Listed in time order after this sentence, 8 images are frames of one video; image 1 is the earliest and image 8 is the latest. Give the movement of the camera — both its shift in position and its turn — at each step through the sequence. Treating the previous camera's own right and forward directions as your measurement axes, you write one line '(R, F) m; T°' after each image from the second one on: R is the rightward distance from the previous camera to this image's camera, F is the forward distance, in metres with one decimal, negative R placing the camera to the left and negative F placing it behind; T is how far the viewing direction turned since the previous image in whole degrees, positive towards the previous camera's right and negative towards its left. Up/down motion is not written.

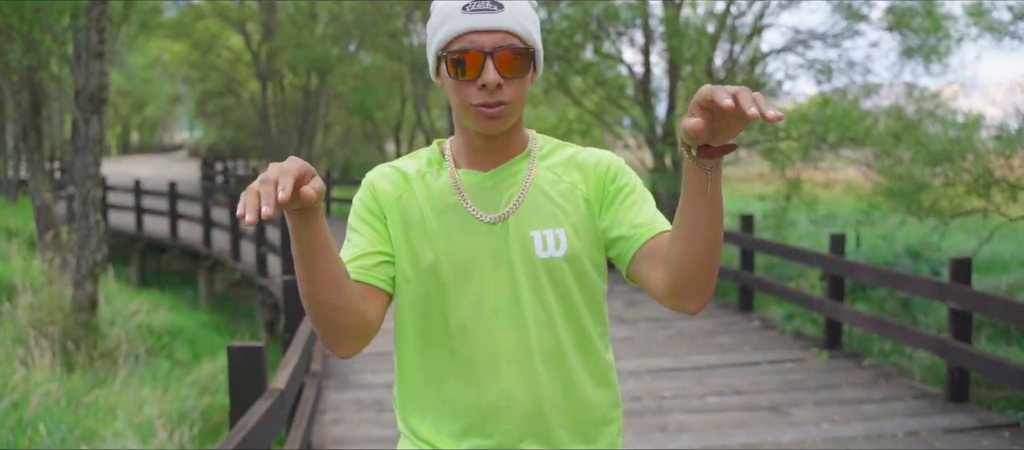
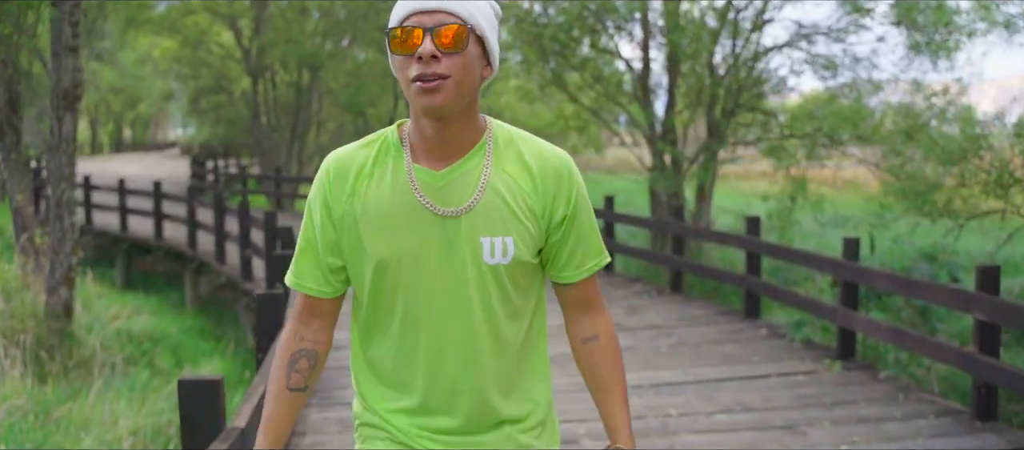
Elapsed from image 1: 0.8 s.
(0.0, +0.4) m; 0°
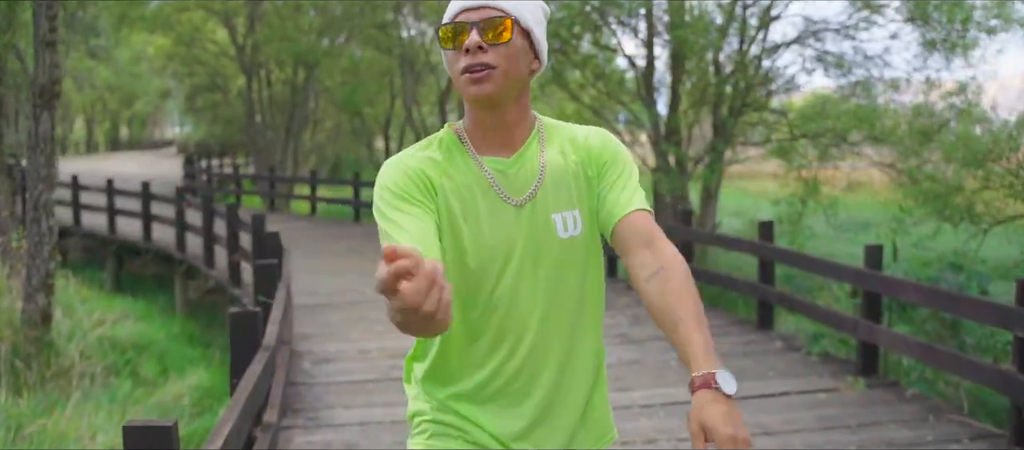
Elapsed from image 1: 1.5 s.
(0.0, +0.4) m; 0°
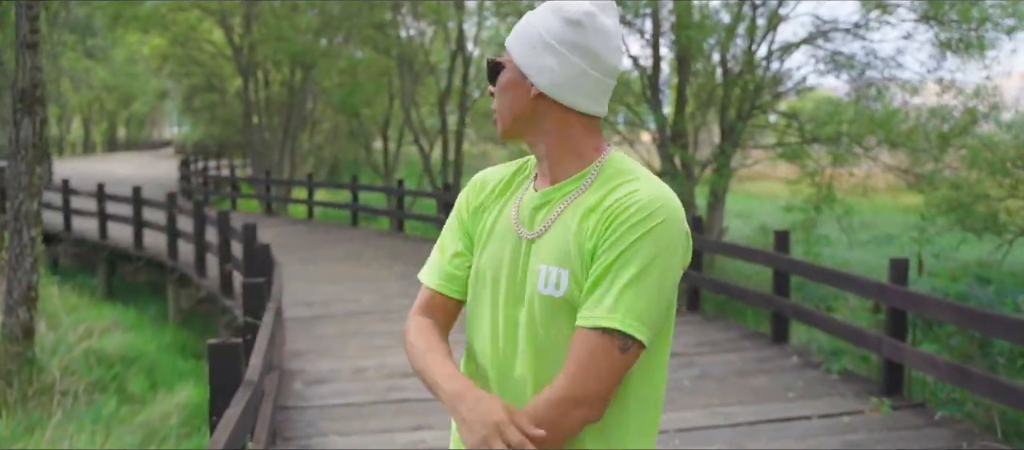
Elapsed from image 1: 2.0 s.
(0.0, +0.3) m; 0°
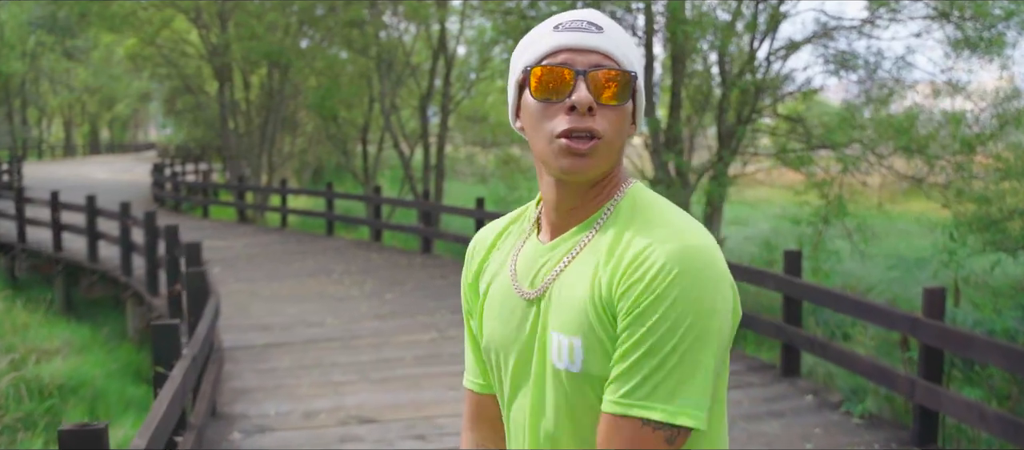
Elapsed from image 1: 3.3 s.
(+0.1, +0.8) m; +1°
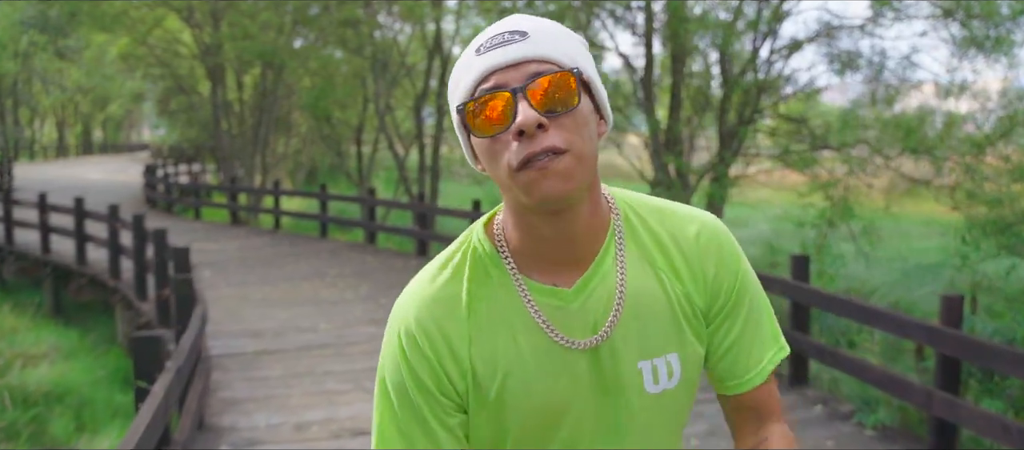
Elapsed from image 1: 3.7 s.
(0.0, +0.2) m; 0°
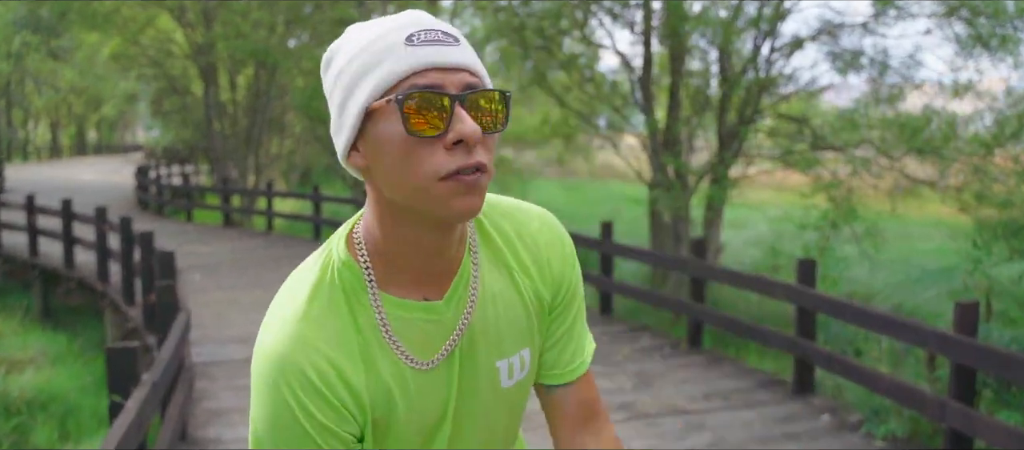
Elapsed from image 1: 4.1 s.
(0.0, +0.2) m; 0°
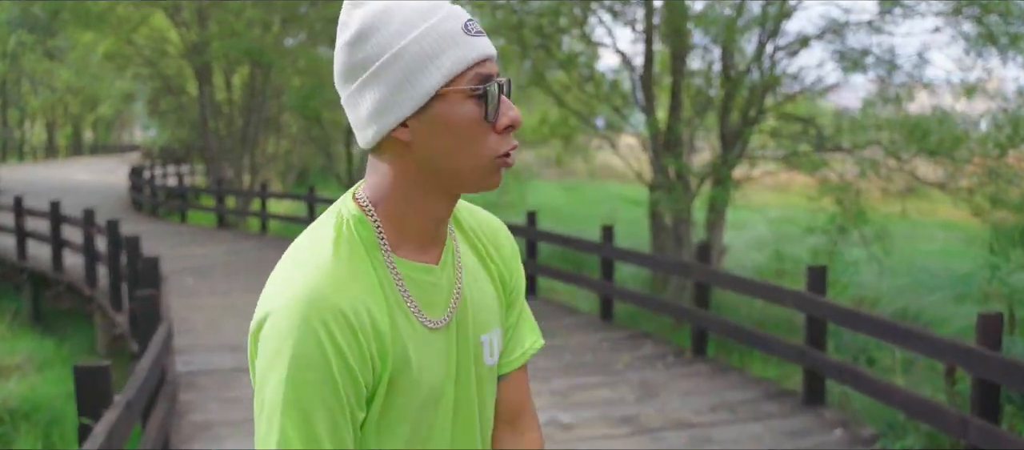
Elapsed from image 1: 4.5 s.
(0.0, +0.2) m; 0°
